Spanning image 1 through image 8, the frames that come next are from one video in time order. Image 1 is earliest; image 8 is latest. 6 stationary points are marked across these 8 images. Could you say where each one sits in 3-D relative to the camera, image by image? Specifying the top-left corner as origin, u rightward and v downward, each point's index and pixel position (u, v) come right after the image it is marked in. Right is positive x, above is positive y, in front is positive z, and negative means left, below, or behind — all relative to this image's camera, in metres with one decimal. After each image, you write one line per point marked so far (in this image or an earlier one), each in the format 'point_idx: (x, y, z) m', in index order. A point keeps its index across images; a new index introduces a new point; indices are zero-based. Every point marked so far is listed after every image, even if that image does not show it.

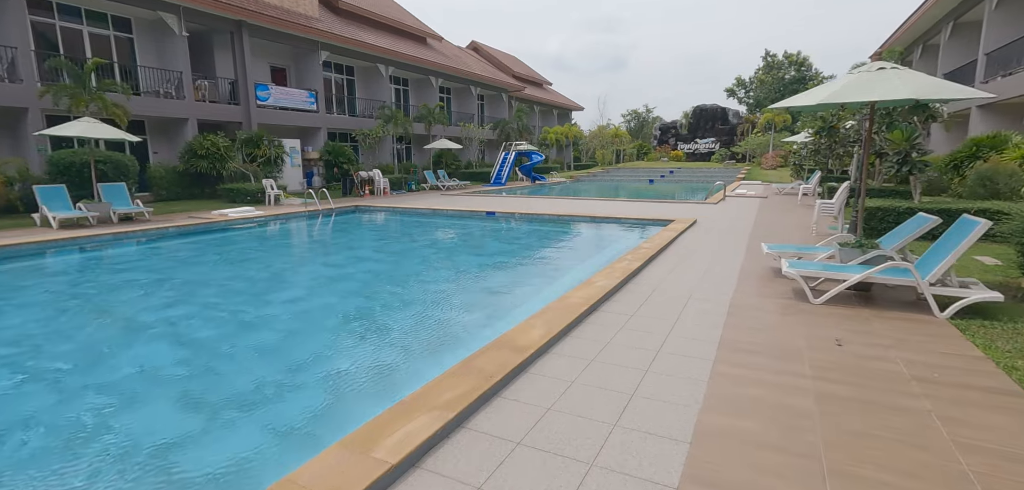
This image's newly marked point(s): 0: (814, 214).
0: (+6.0, +0.6, +10.1) m
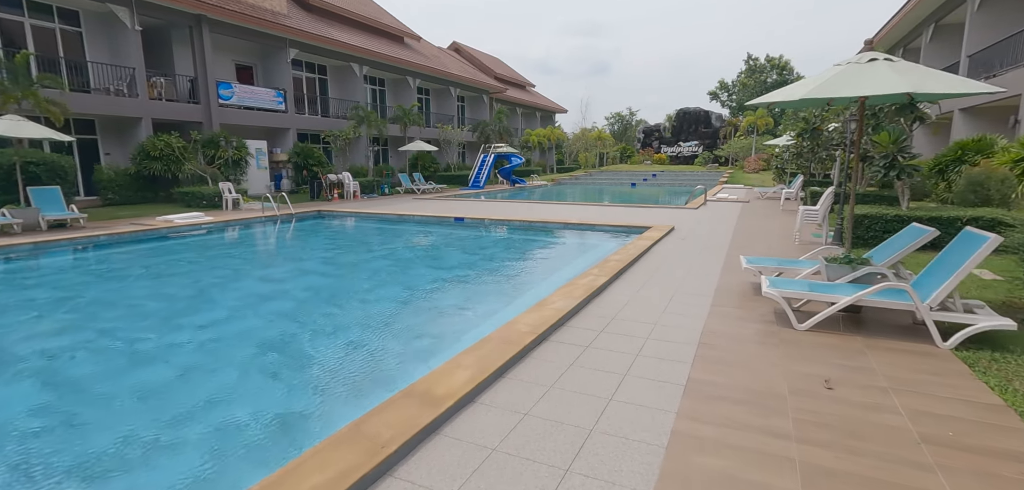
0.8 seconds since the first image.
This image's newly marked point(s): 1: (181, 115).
0: (+5.3, +0.4, +9.5) m
1: (-12.2, +4.8, +18.9) m
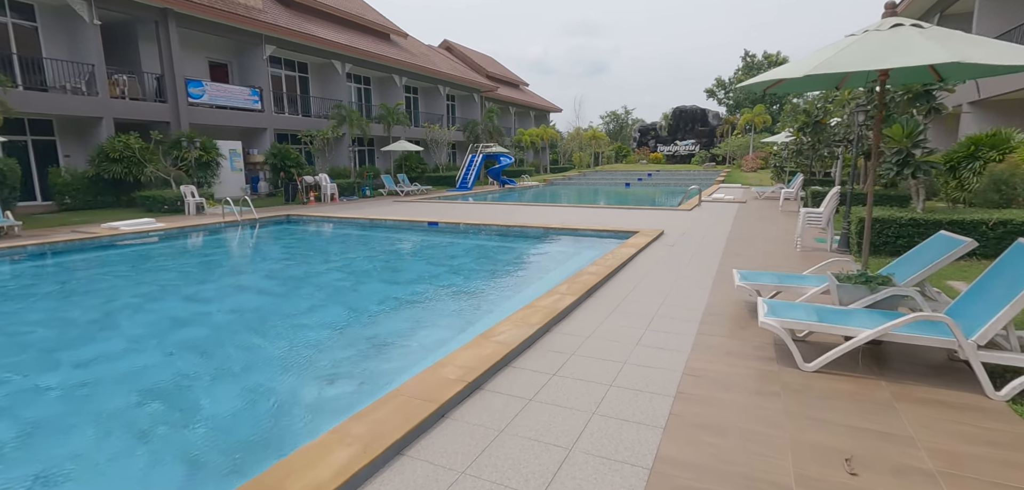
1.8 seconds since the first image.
0: (+4.8, +0.3, +8.5) m
1: (-12.8, +4.6, +17.9) m
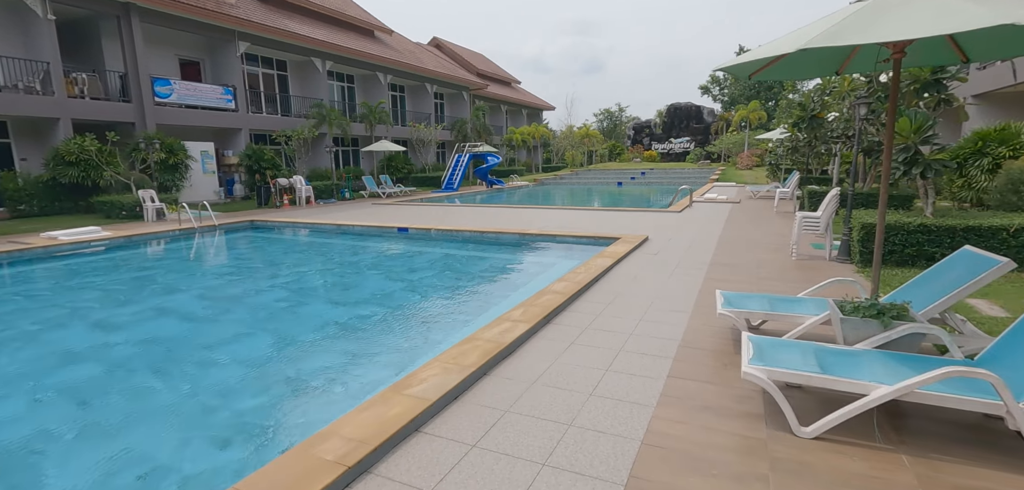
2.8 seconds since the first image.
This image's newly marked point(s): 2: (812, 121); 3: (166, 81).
0: (+4.2, +0.2, +7.6) m
1: (-13.4, +4.3, +17.0) m
2: (+6.0, +2.5, +10.1) m
3: (-12.5, +5.9, +18.5) m
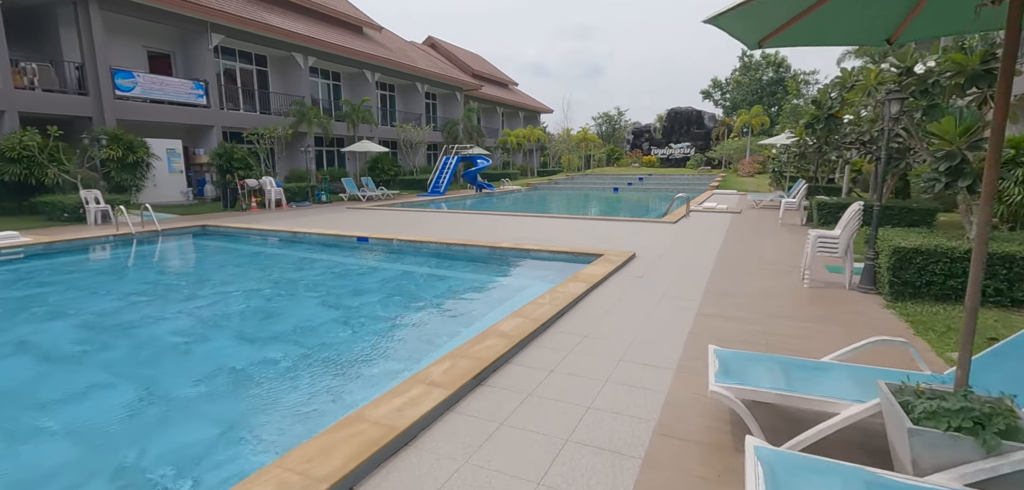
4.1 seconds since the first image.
0: (+3.7, -0.1, +6.4) m
1: (-13.8, +4.2, +15.8) m
2: (+5.5, +2.1, +8.8) m
3: (-12.9, +5.8, +17.3) m
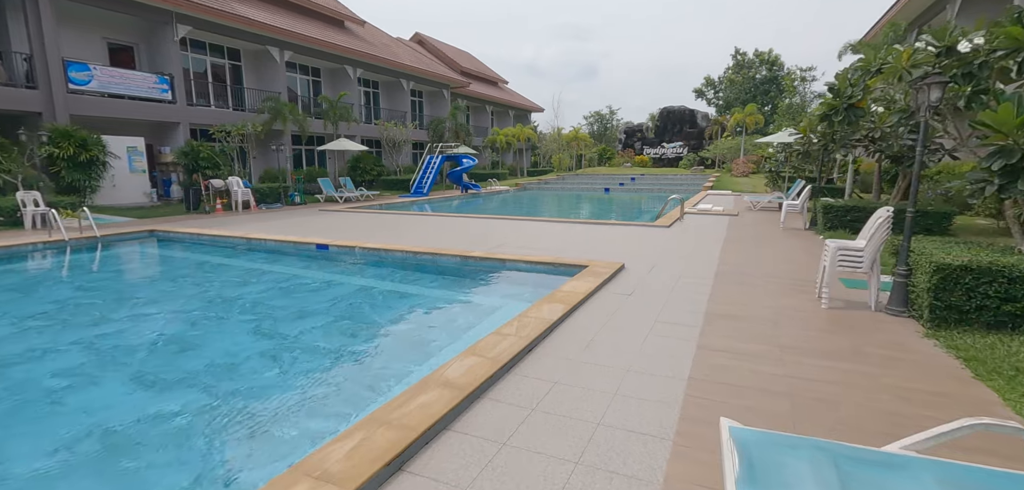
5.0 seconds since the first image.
0: (+3.3, -0.2, +5.4) m
1: (-14.3, +4.0, +14.5) m
2: (+5.1, +2.0, +7.8) m
3: (-13.4, +5.6, +16.1) m
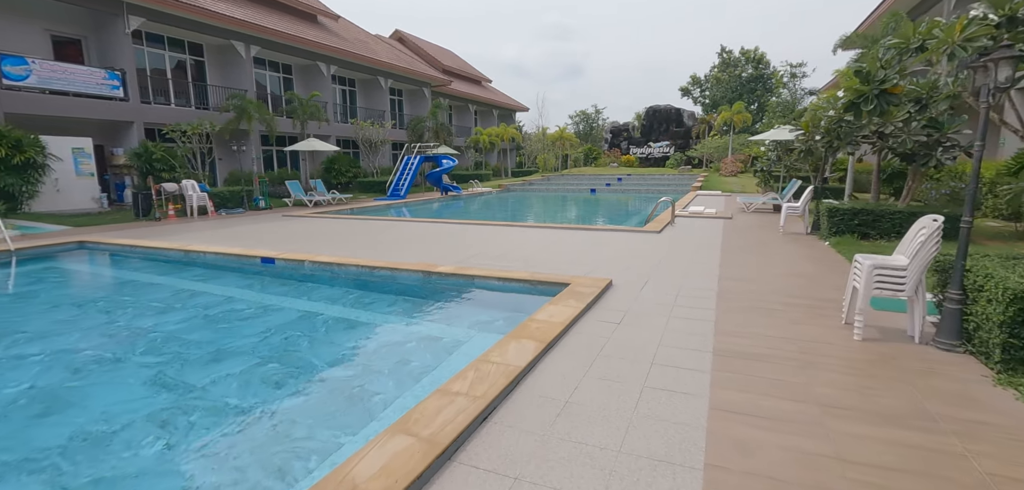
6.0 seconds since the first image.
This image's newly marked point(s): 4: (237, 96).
0: (+3.0, -0.4, +4.4) m
1: (-14.9, +3.7, +13.1) m
2: (+4.7, +1.9, +6.9) m
3: (-14.1, +5.3, +14.6) m
4: (-10.3, +5.5, +19.1) m
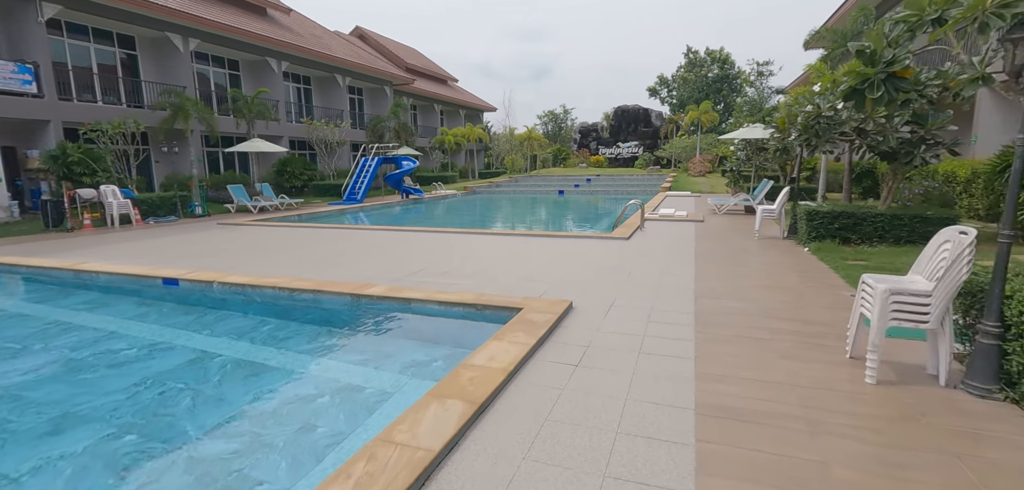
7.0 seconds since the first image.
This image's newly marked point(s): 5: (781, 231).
0: (+2.5, -0.5, +3.5) m
1: (-15.9, +3.3, +11.2) m
2: (+4.0, +1.7, +6.1) m
3: (-15.2, +4.9, +12.8) m
4: (-11.7, +5.2, +17.5) m
5: (+5.5, +0.3, +10.5) m
